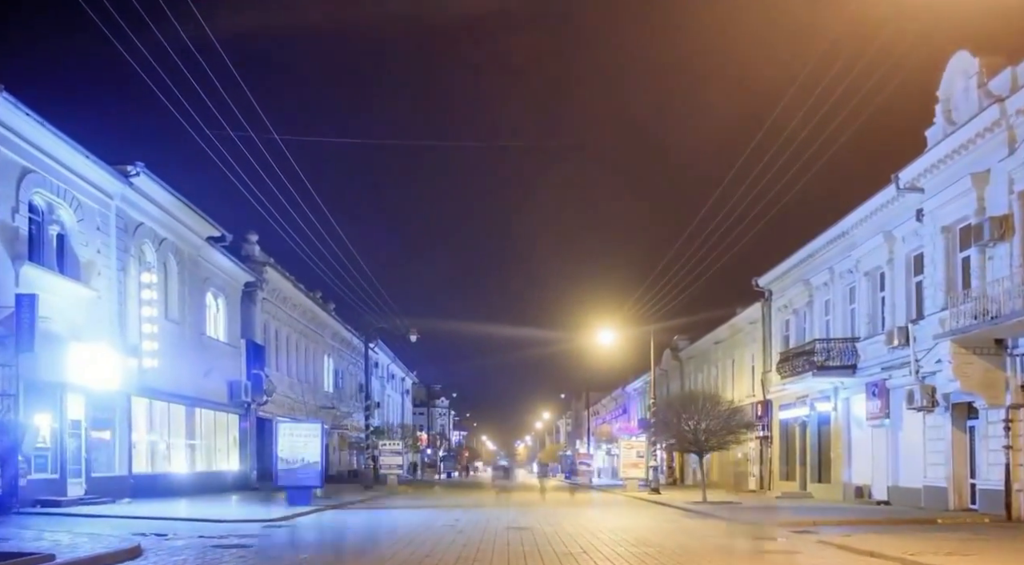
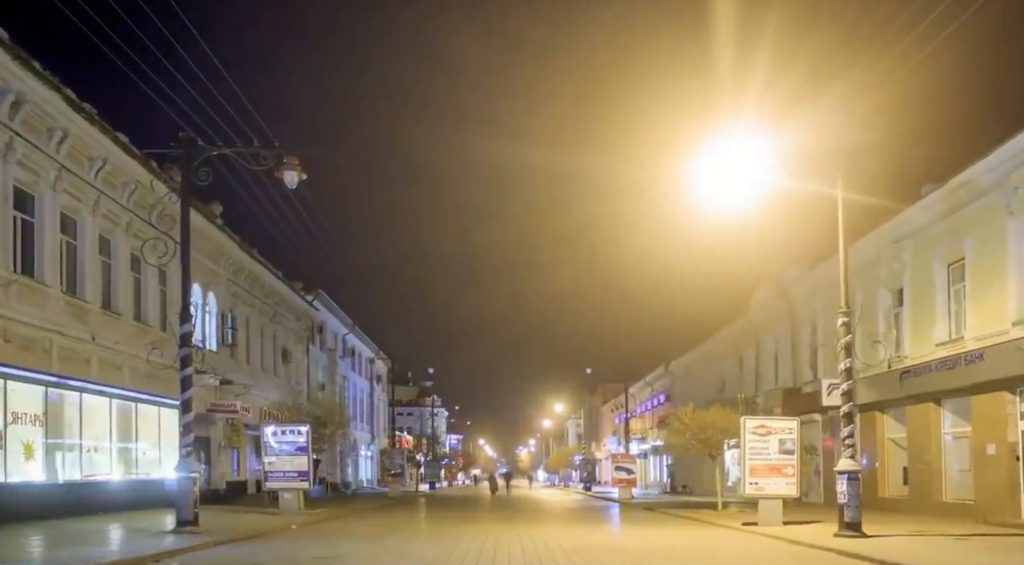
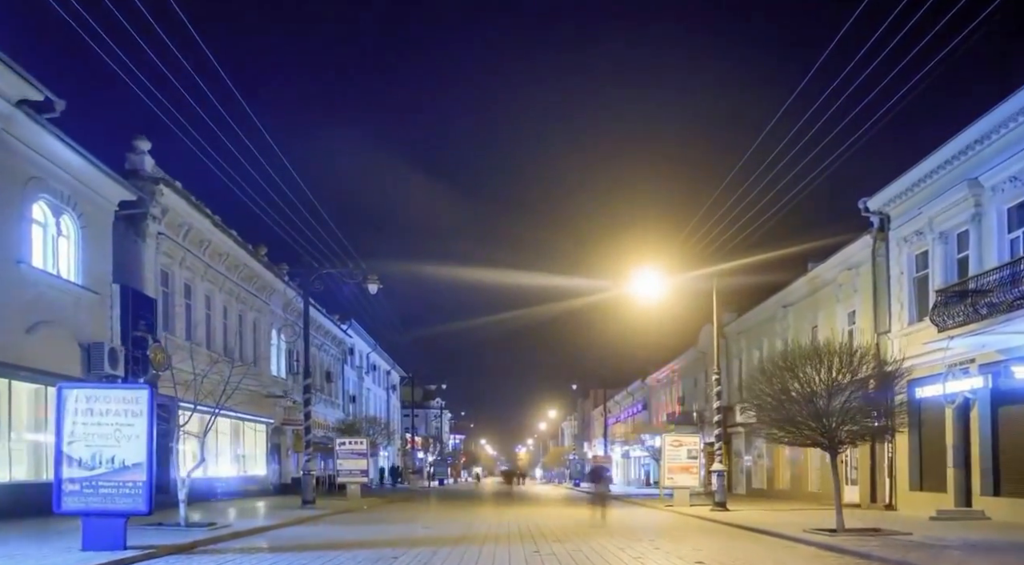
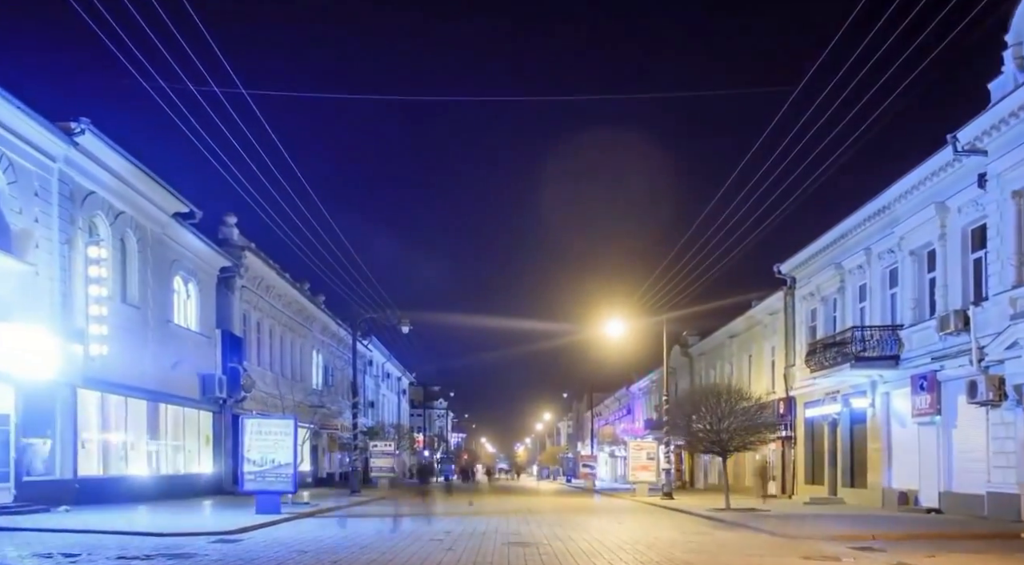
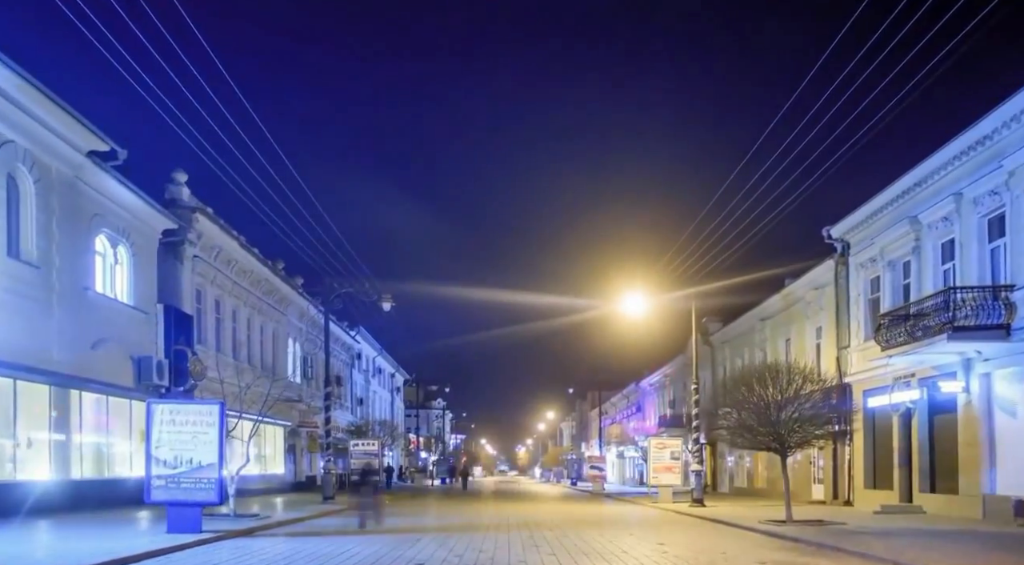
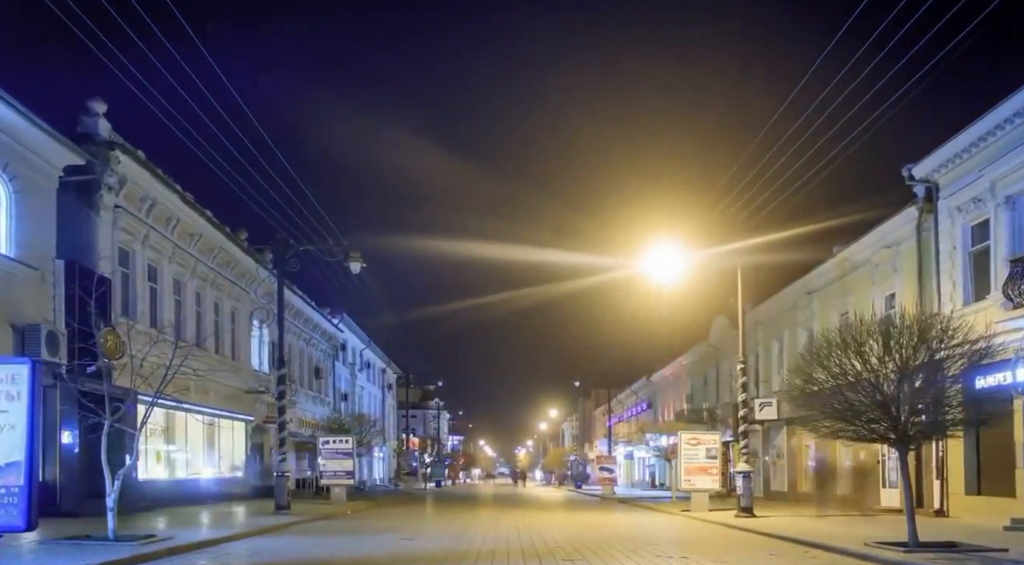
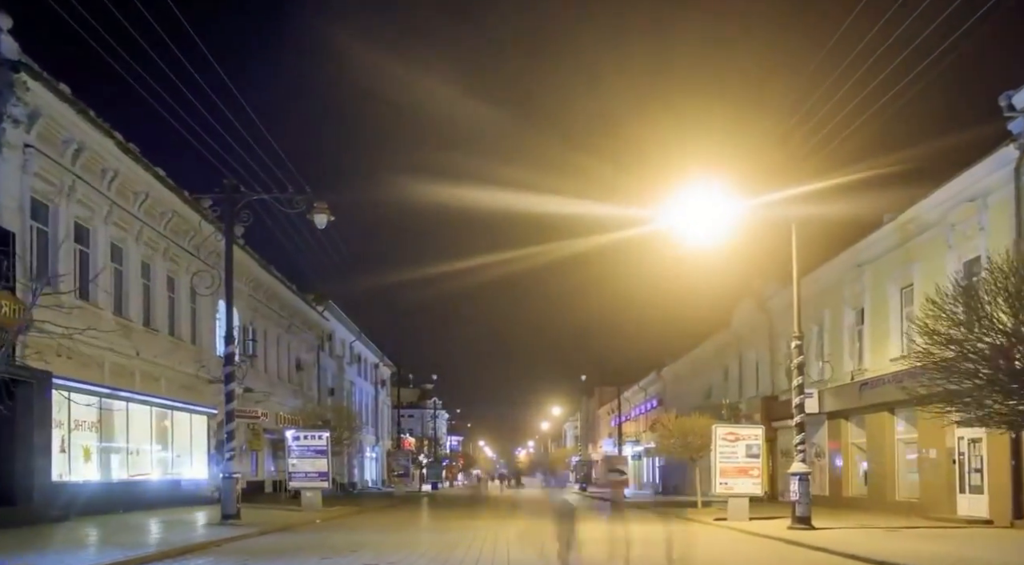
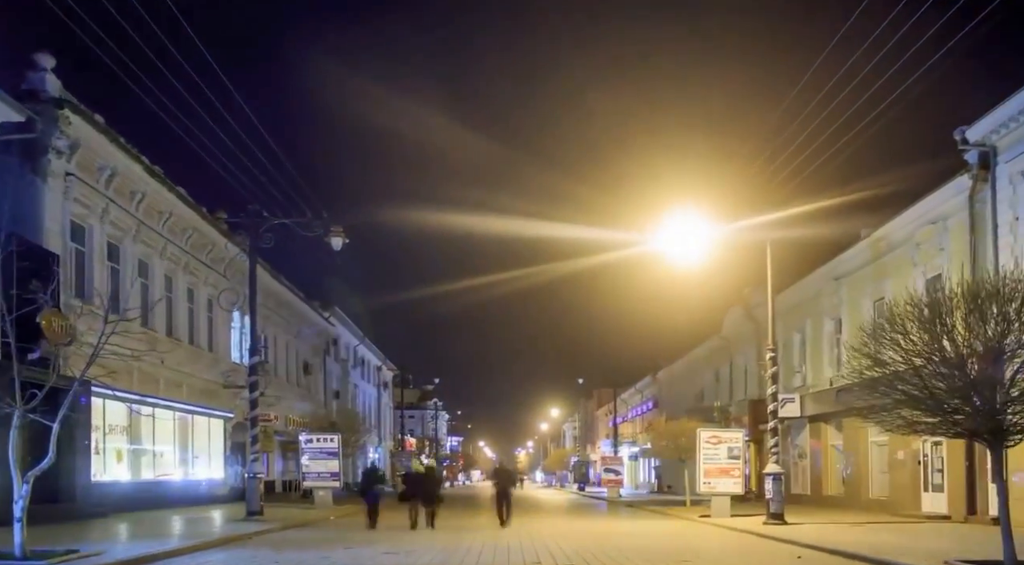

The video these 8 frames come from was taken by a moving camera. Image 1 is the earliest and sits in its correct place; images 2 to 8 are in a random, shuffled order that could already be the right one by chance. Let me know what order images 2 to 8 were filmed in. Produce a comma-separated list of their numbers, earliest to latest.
4, 5, 3, 6, 8, 7, 2
